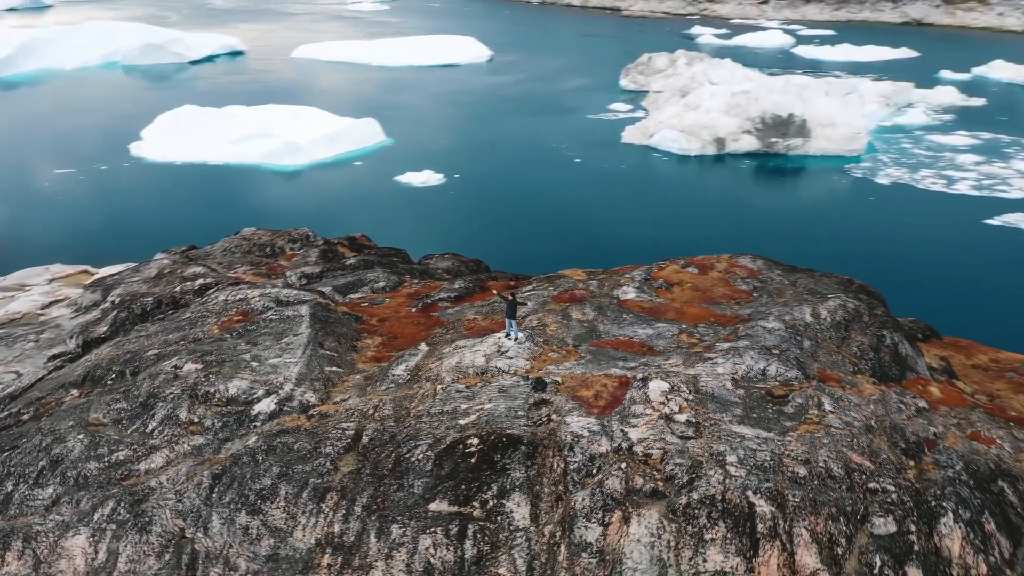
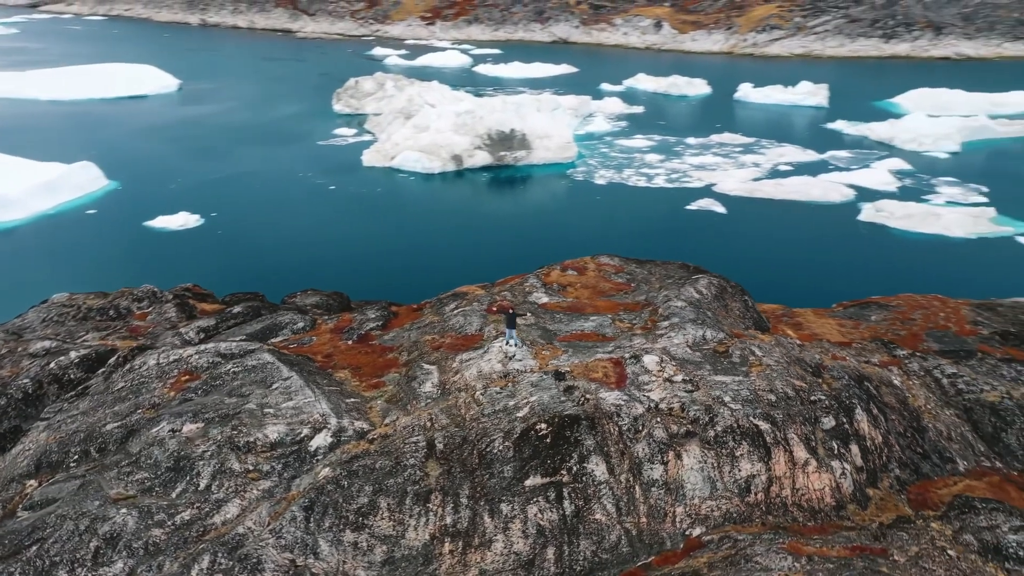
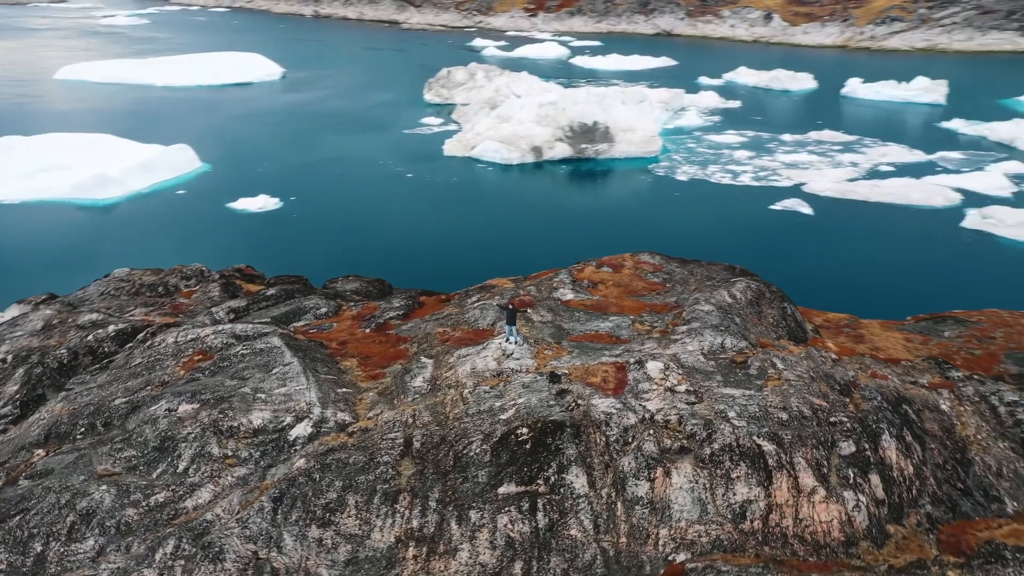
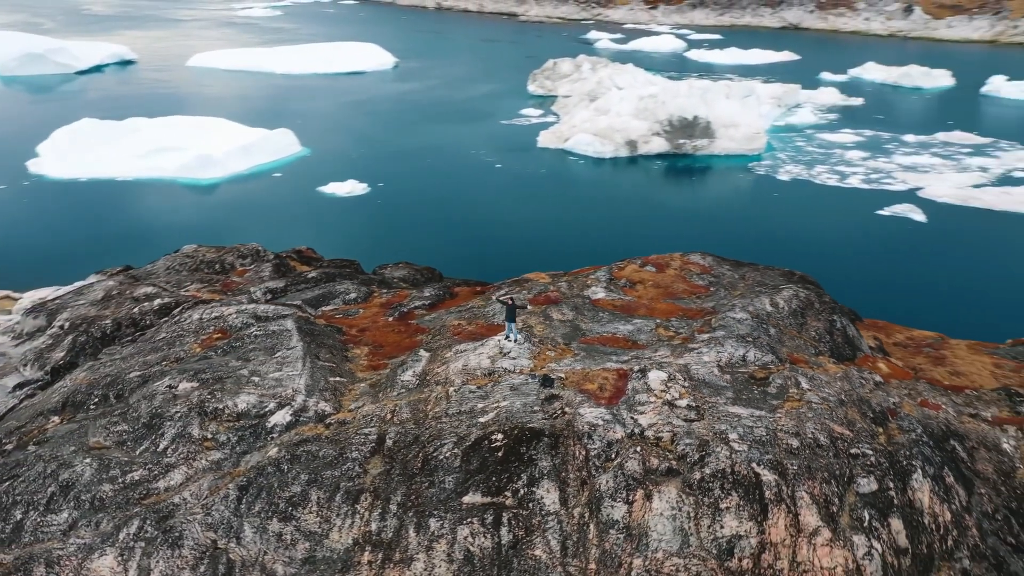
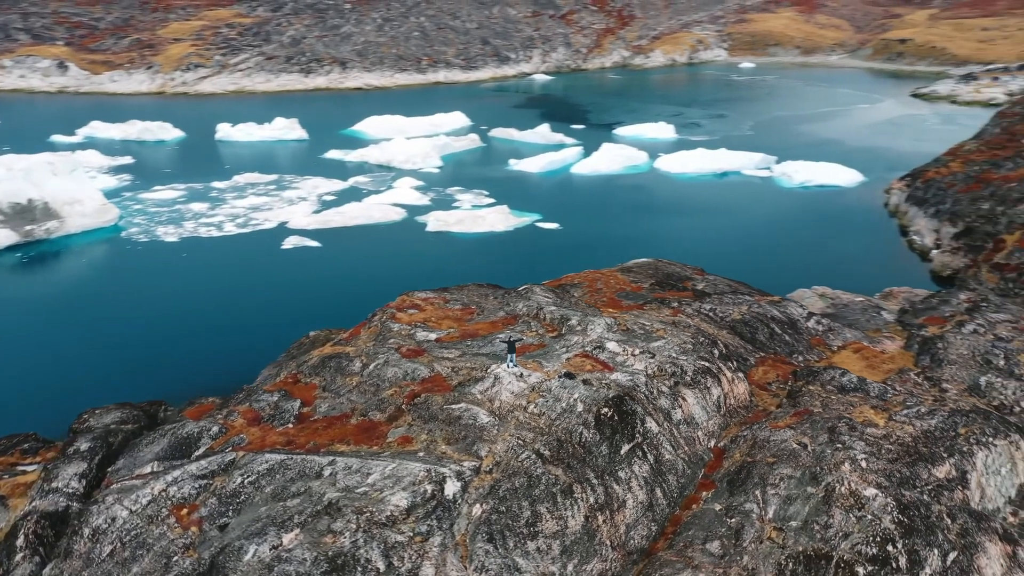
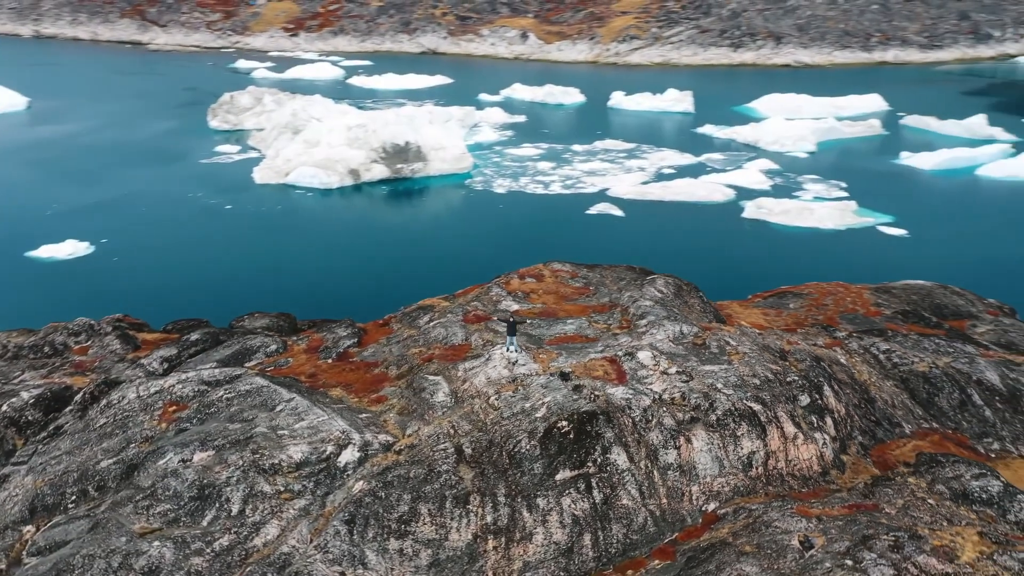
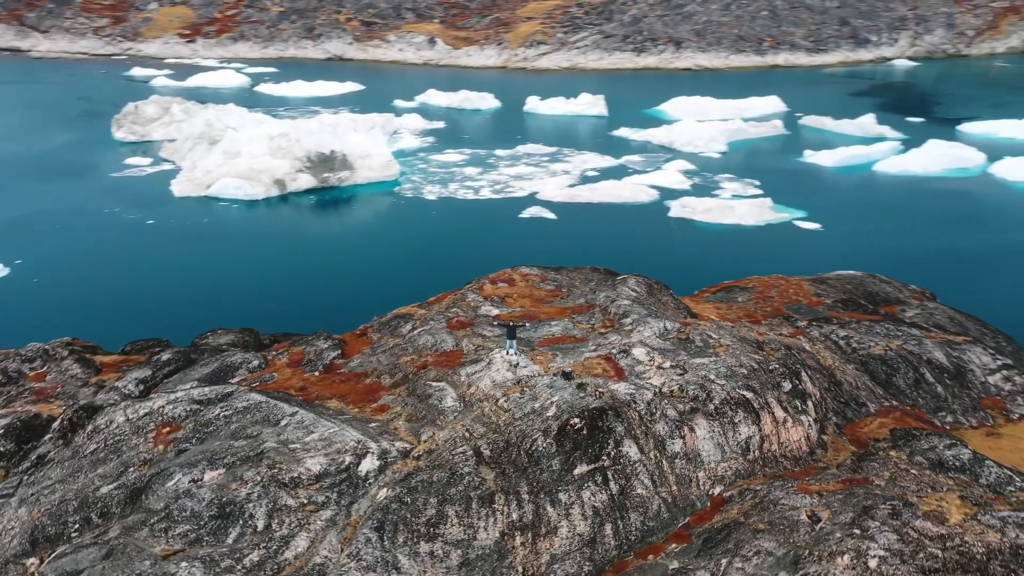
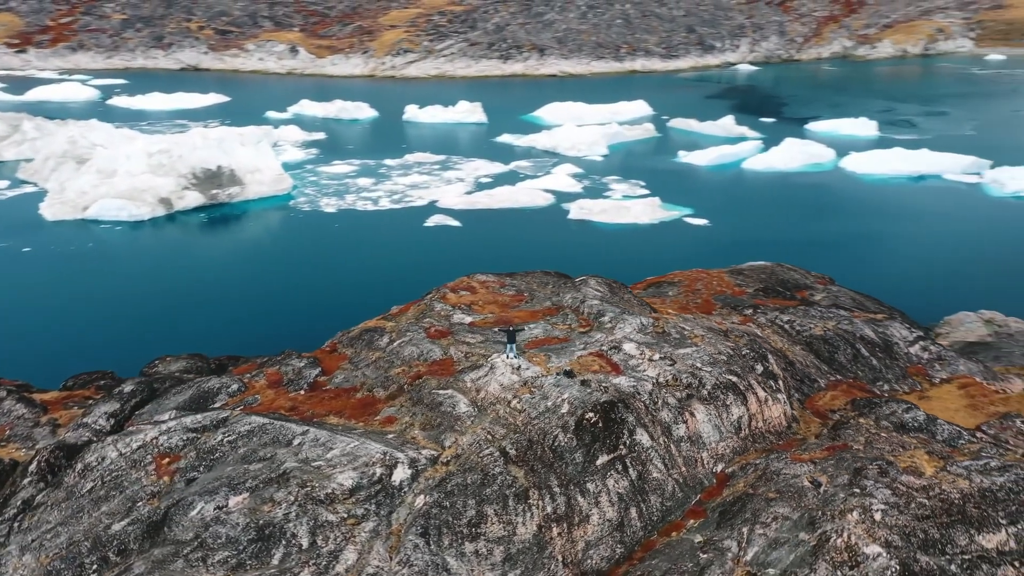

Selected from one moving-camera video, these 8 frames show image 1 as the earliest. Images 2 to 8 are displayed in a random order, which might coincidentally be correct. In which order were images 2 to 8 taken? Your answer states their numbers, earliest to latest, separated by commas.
4, 3, 2, 6, 7, 8, 5
